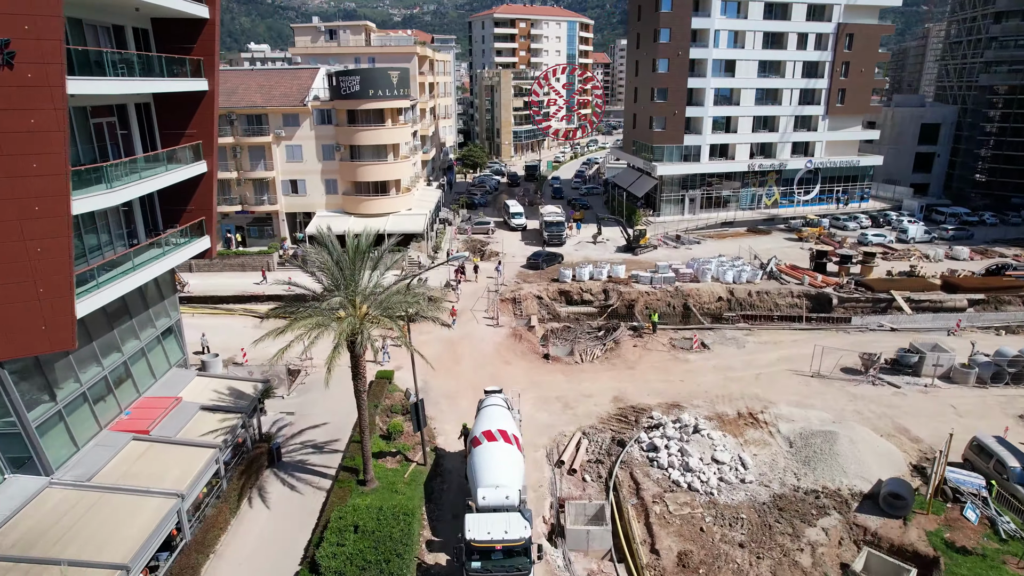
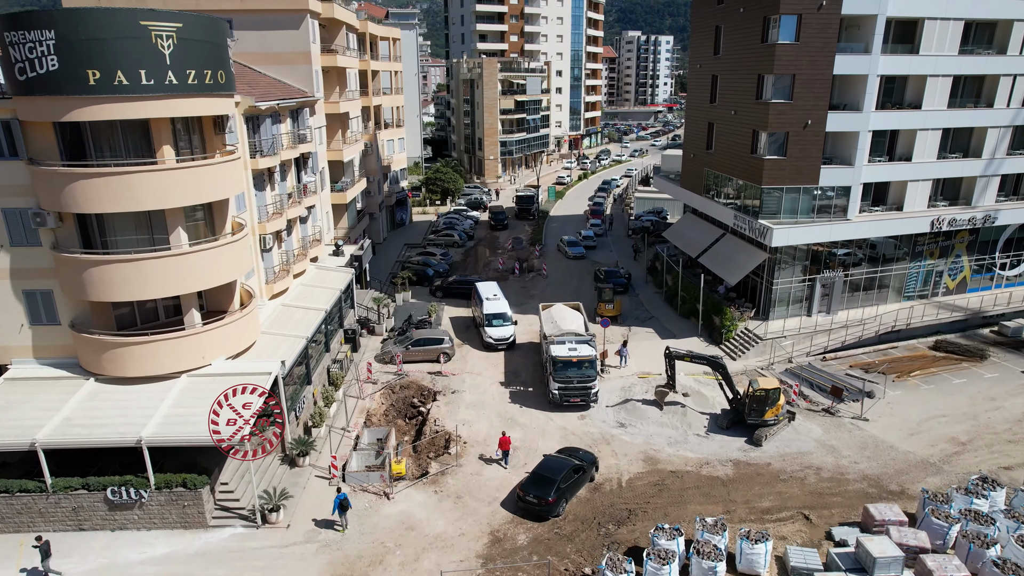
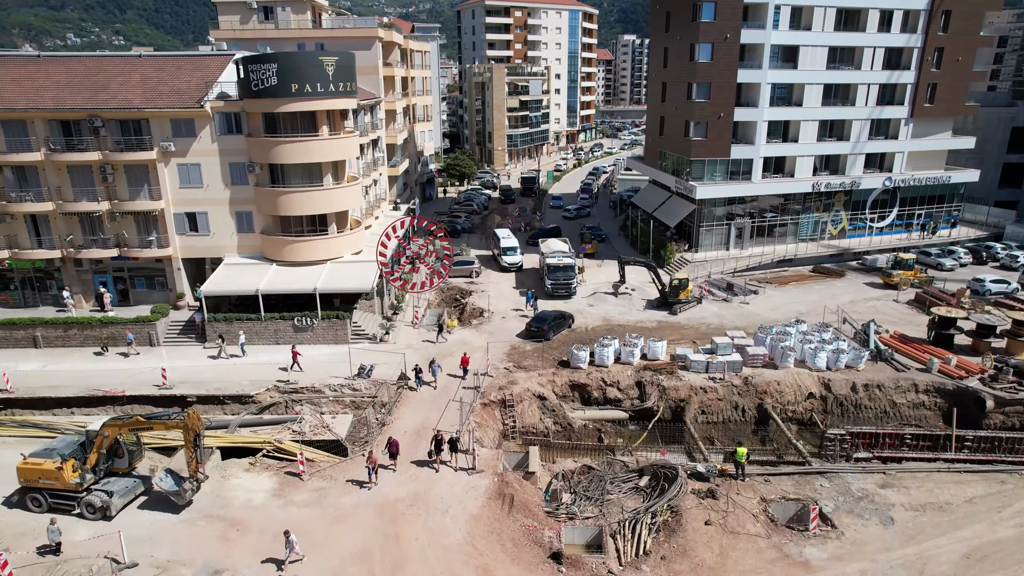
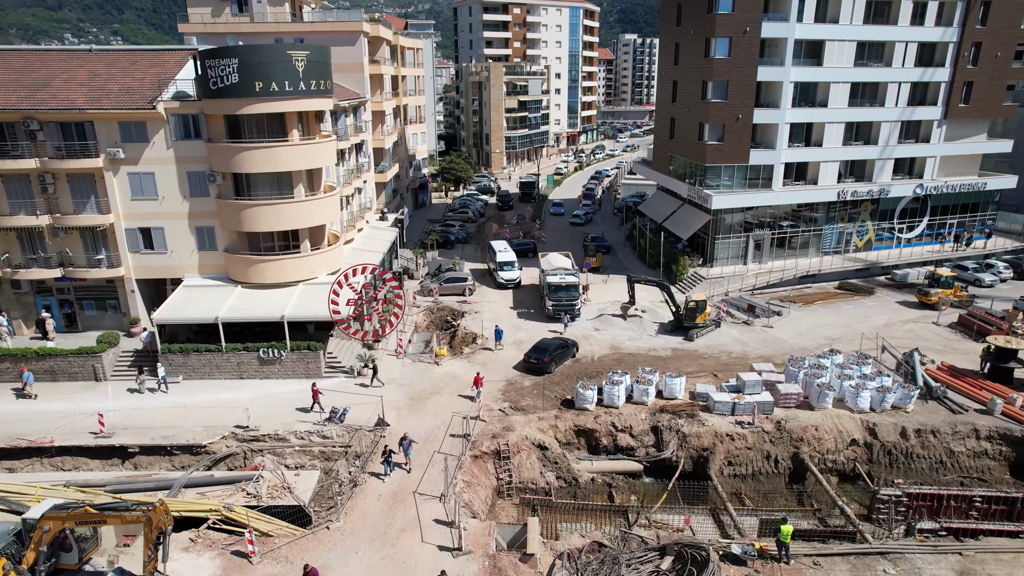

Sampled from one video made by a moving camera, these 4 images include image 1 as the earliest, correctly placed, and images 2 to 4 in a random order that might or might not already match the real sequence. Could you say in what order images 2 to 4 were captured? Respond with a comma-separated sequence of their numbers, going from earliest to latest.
3, 4, 2
